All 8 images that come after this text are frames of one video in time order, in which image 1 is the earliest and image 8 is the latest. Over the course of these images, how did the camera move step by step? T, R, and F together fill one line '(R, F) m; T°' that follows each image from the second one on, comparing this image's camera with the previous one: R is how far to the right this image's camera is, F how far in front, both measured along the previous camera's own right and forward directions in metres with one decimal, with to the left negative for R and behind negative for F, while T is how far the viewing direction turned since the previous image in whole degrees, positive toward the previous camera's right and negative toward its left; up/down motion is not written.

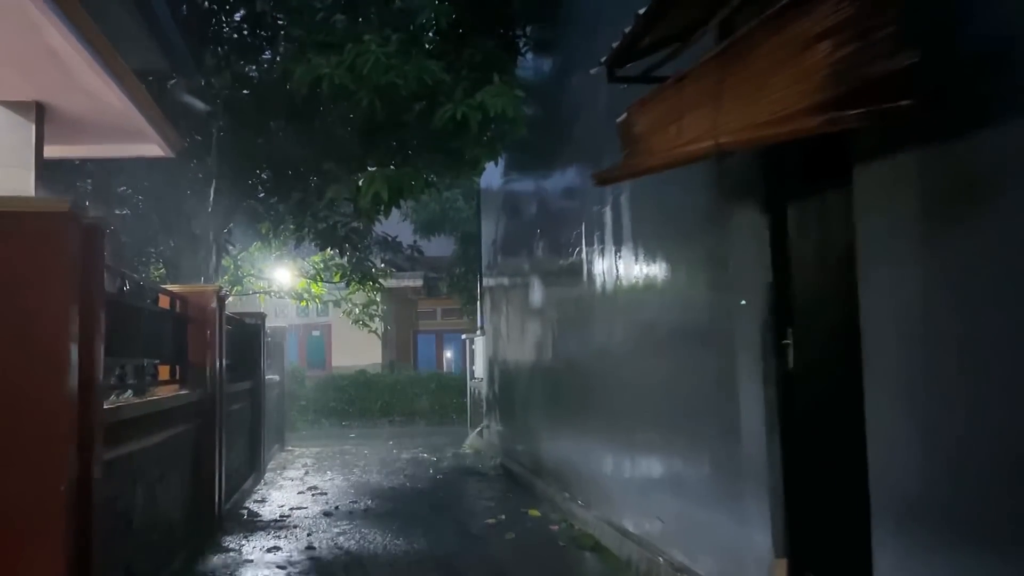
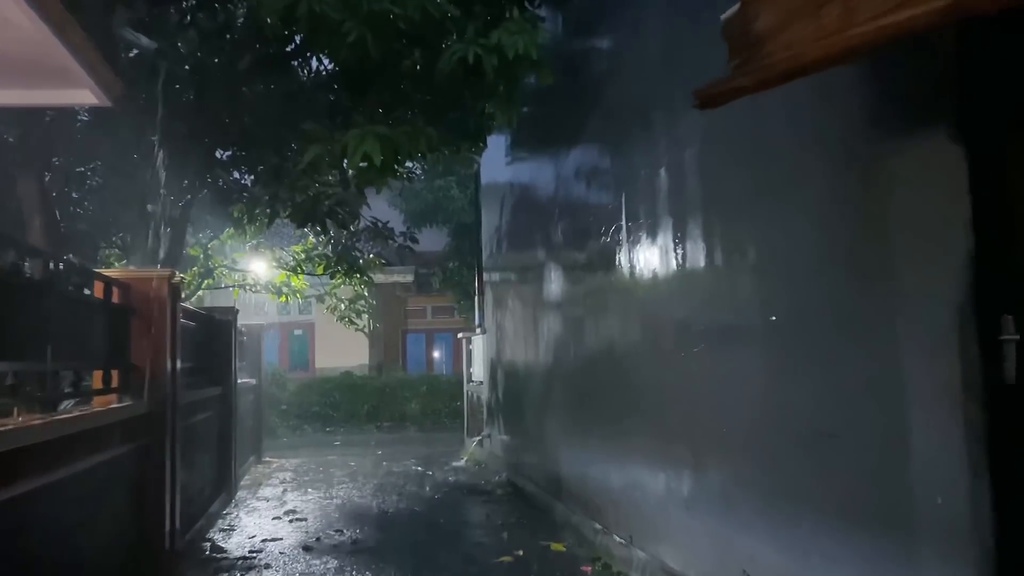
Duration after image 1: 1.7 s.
(-0.2, +1.0) m; +1°
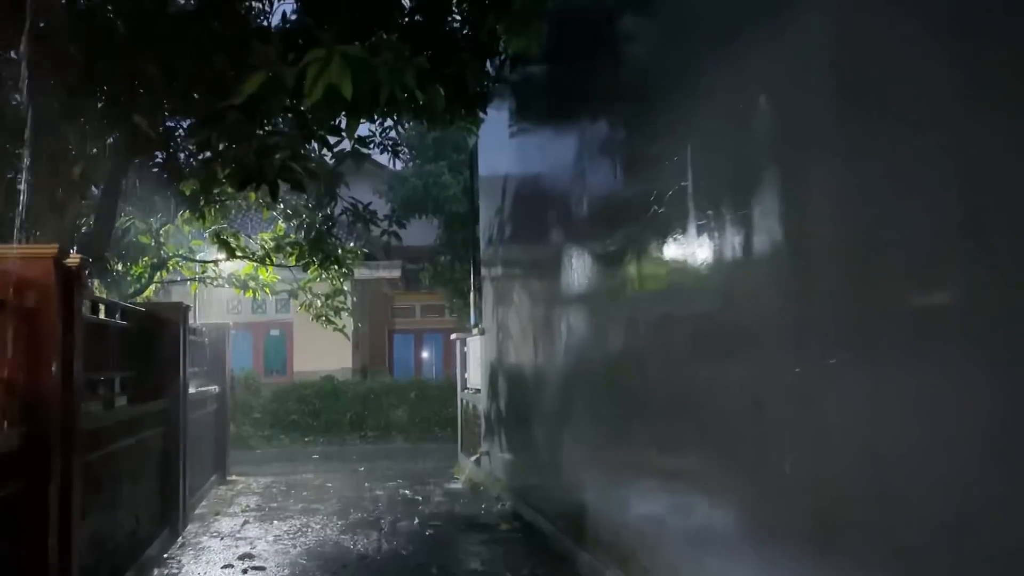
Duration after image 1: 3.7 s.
(-0.1, +1.1) m; +1°
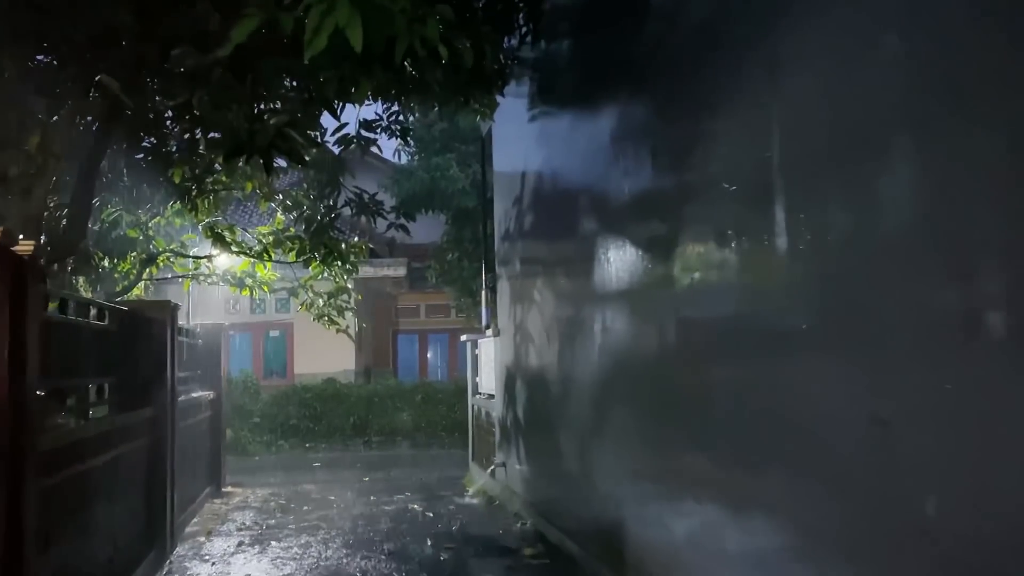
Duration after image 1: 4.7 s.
(-0.1, +0.5) m; 0°
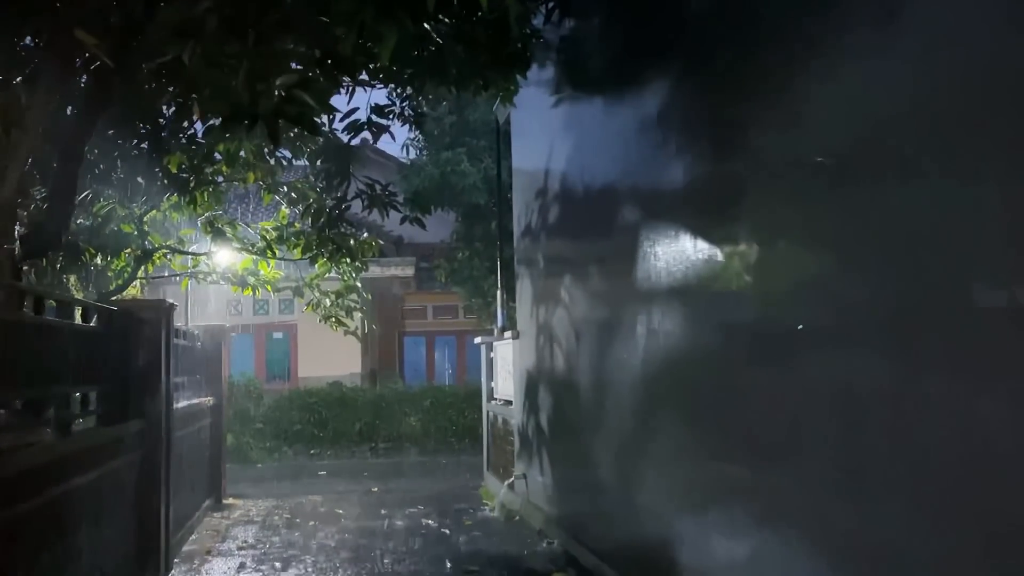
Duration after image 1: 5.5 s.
(-0.1, +0.4) m; 0°
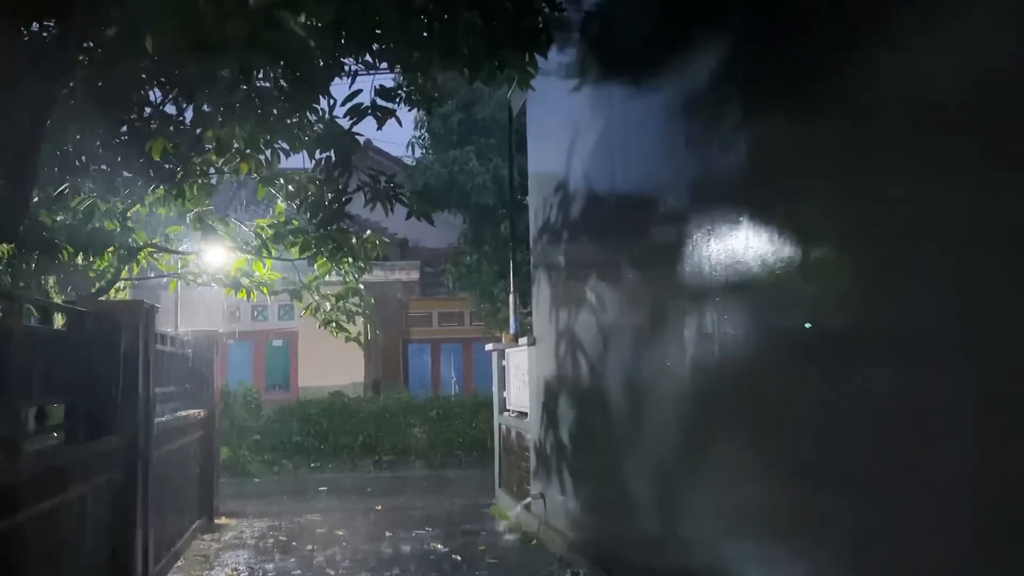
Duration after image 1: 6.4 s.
(-0.1, +0.5) m; 0°
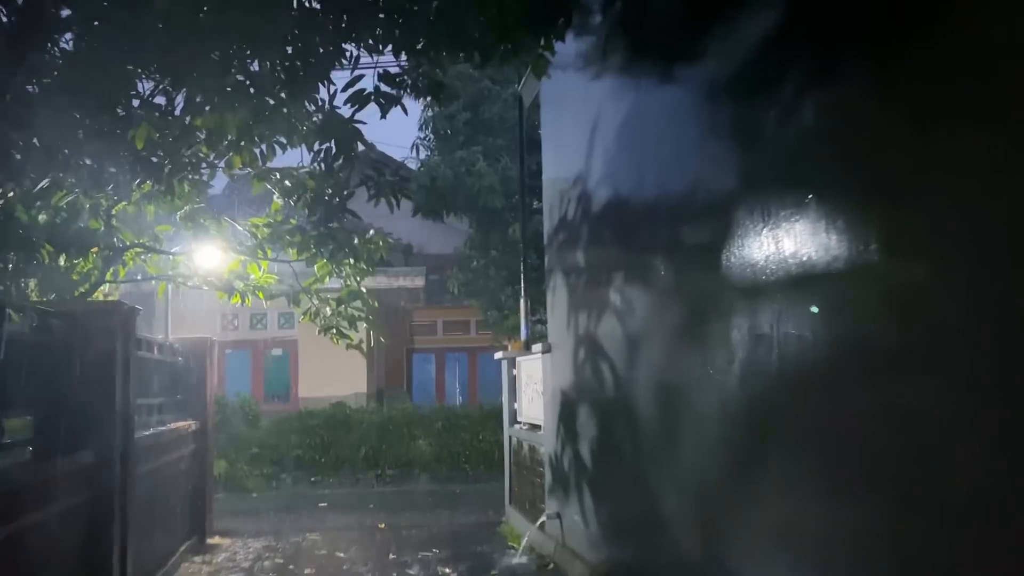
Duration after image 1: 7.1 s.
(-0.1, +0.4) m; 0°
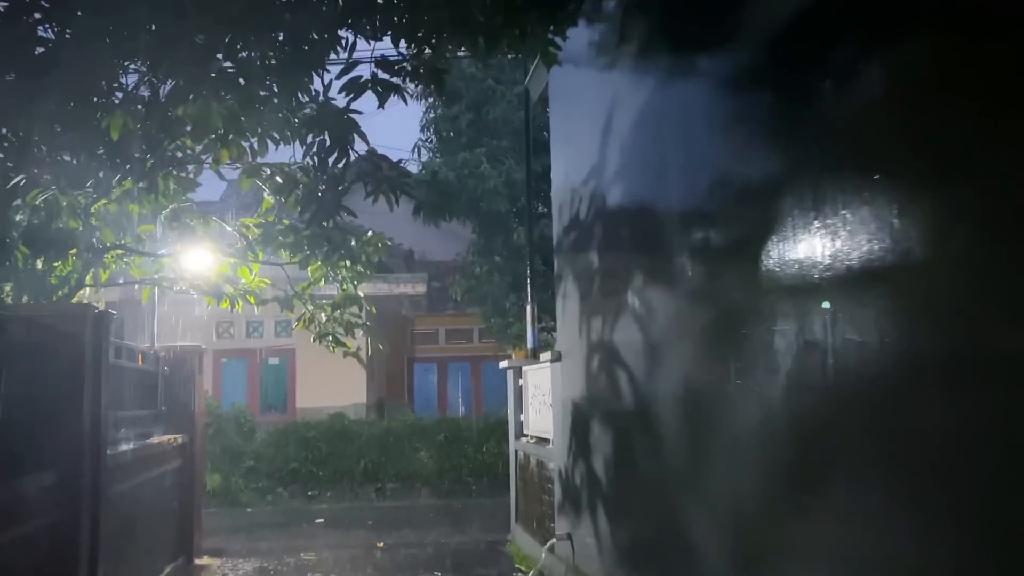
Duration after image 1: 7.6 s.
(0.0, +0.3) m; 0°
